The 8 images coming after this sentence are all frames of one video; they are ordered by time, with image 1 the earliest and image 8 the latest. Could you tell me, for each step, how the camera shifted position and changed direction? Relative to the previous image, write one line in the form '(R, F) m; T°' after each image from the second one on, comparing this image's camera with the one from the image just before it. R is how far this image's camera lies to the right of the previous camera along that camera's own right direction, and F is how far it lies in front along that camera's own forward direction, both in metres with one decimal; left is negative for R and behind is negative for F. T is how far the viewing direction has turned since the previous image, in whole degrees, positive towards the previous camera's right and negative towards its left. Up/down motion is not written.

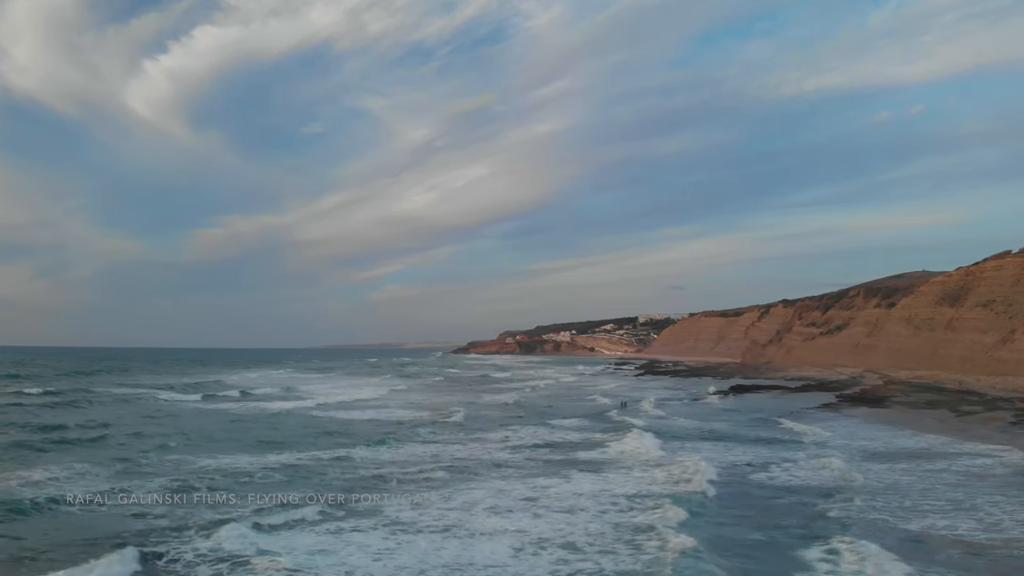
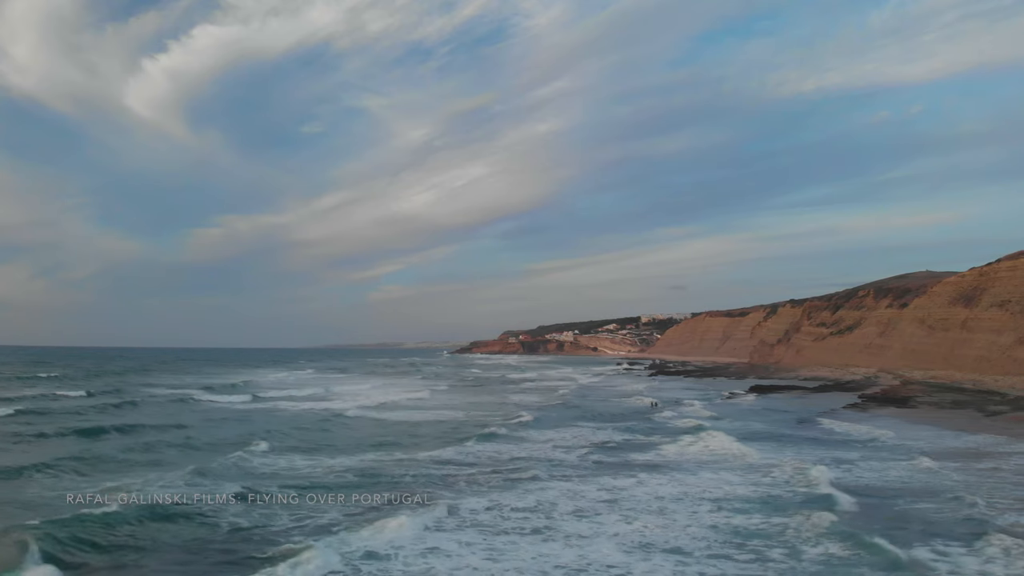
(-1.5, 0.0) m; 0°
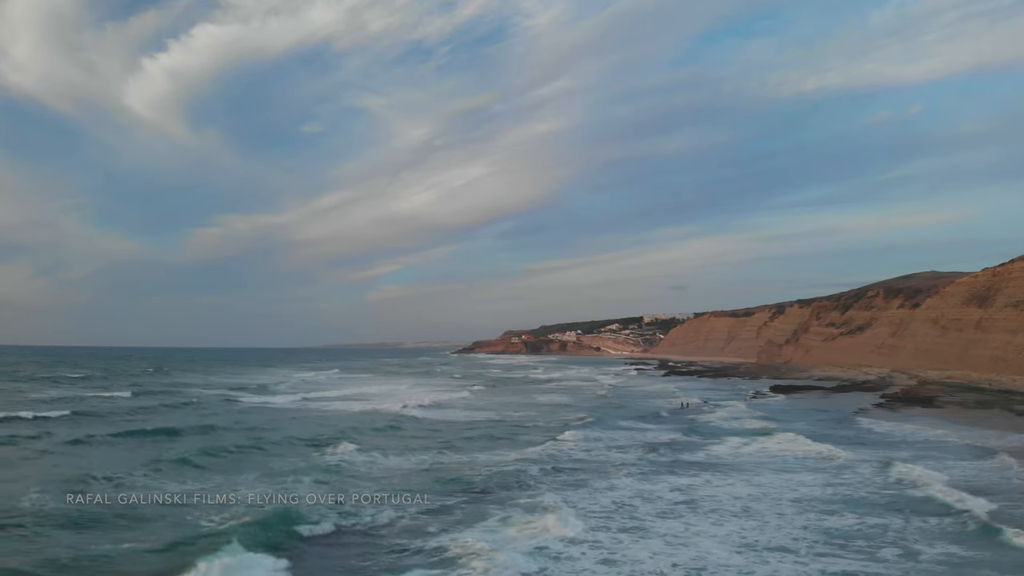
(-1.5, -0.1) m; 0°
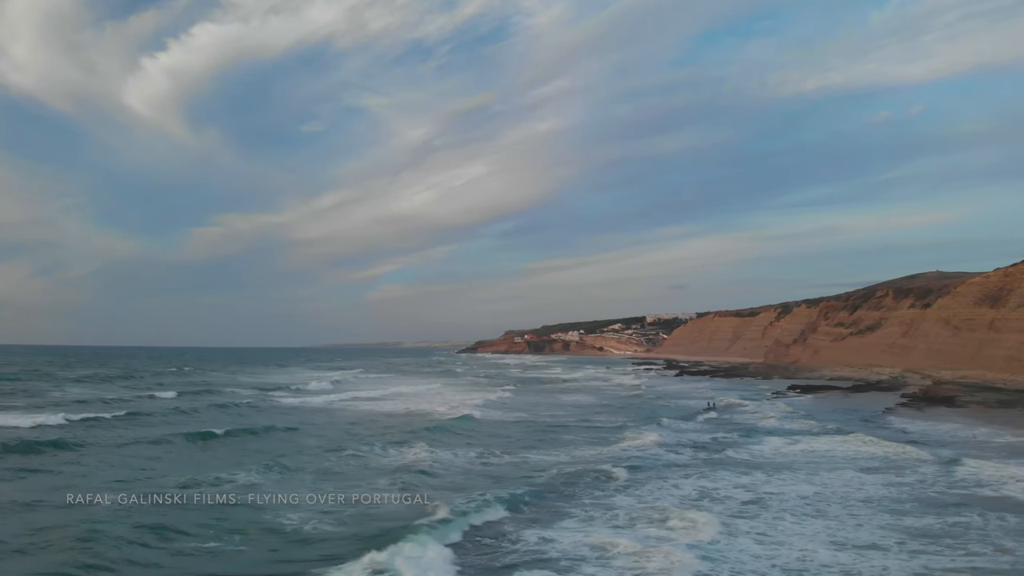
(-1.4, -0.1) m; 0°
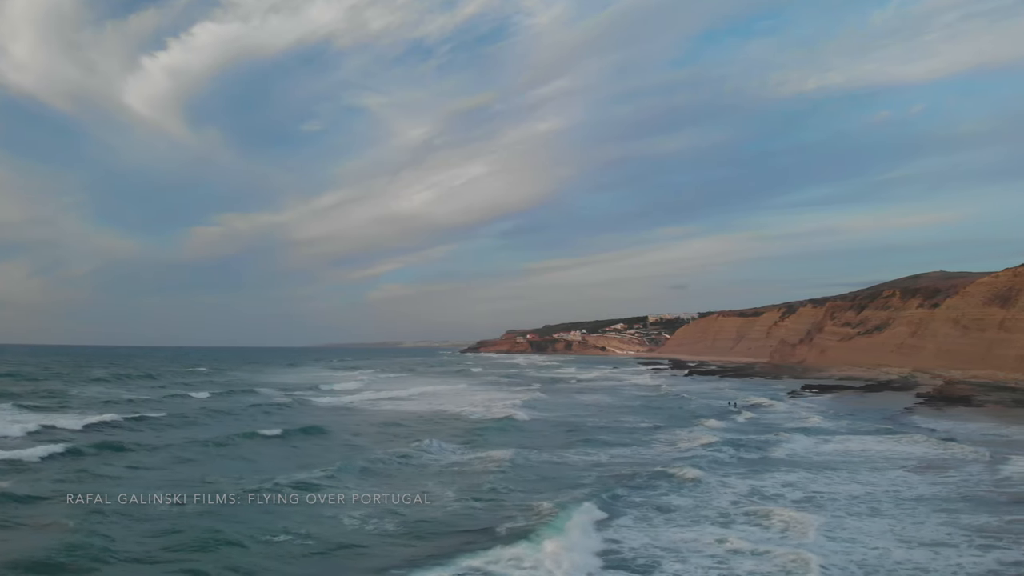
(-1.1, -0.1) m; 0°
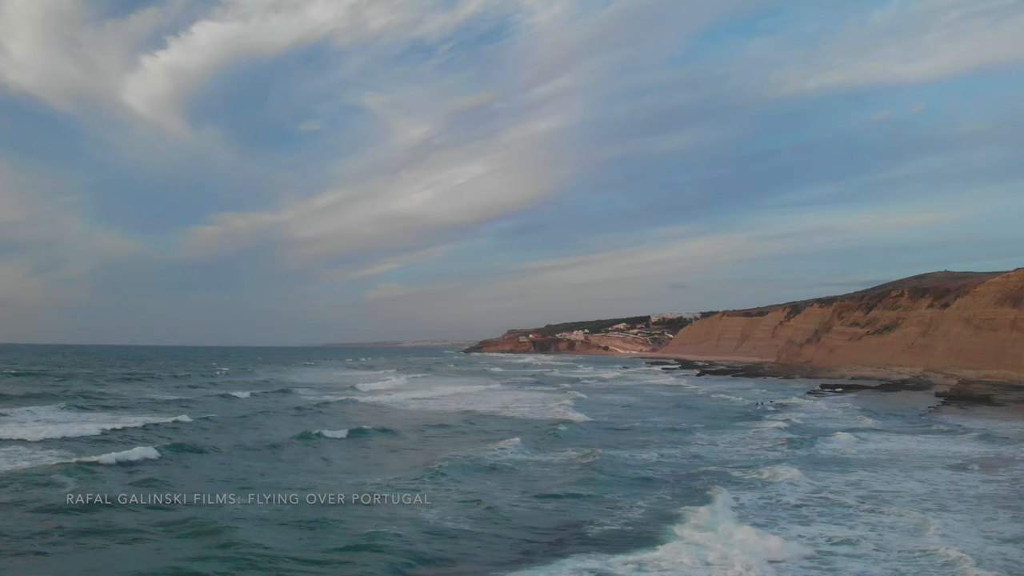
(-1.4, -0.1) m; 0°
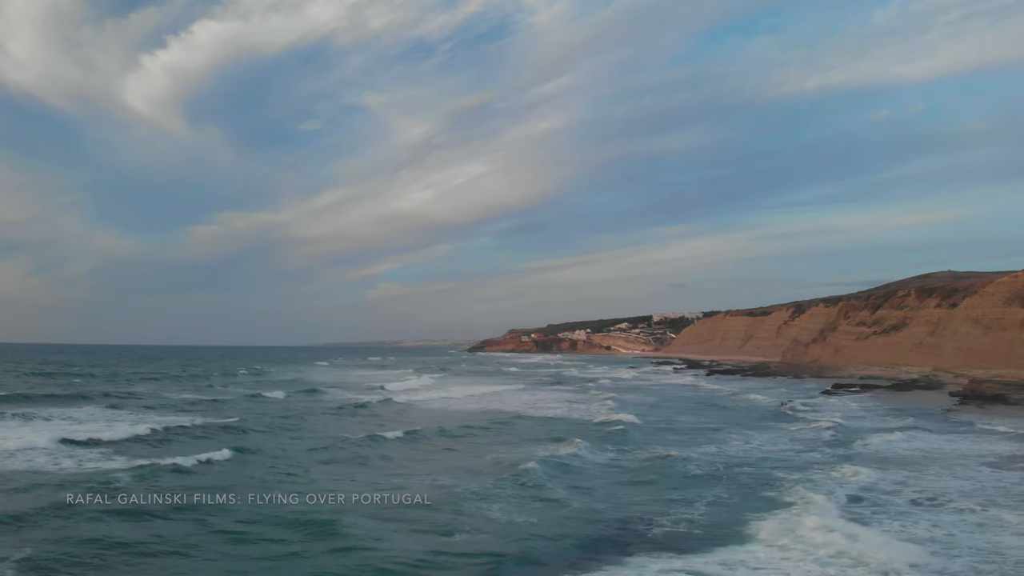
(-1.1, -0.1) m; 0°
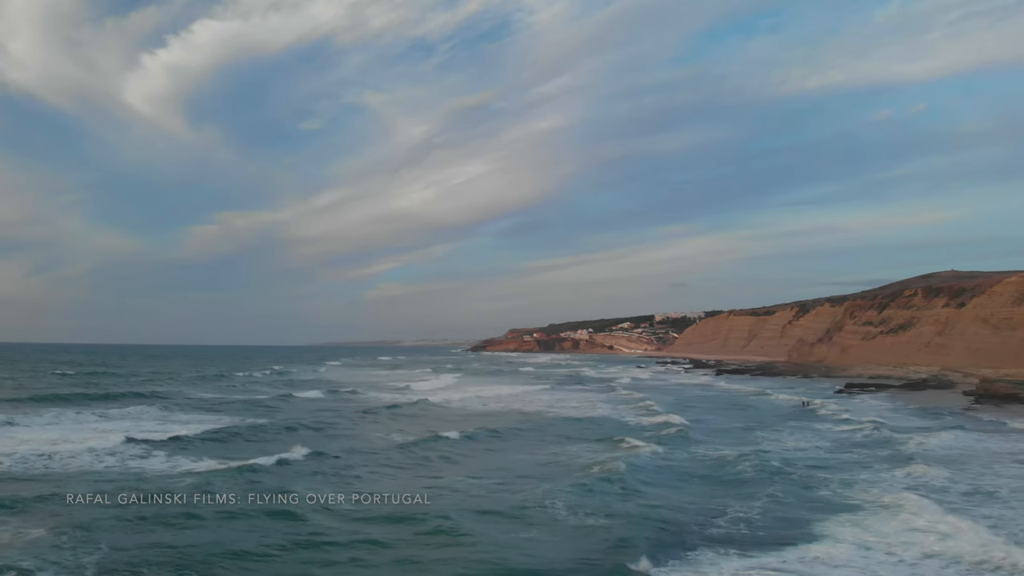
(-1.1, -0.2) m; 0°
